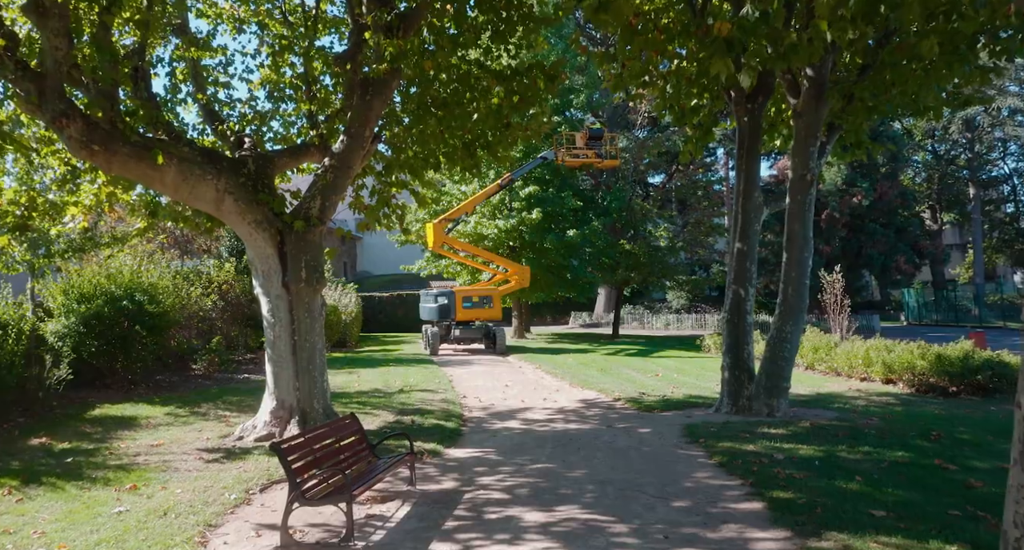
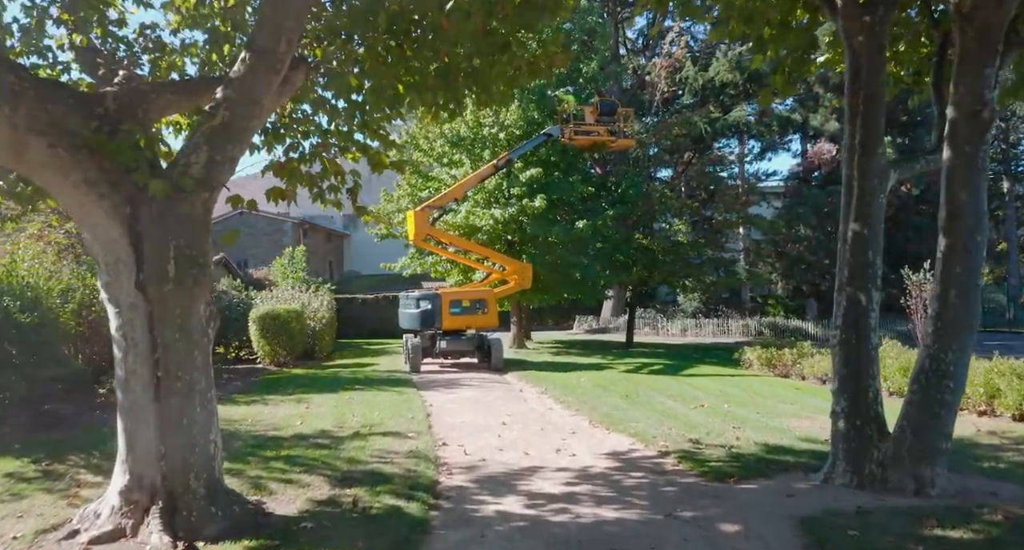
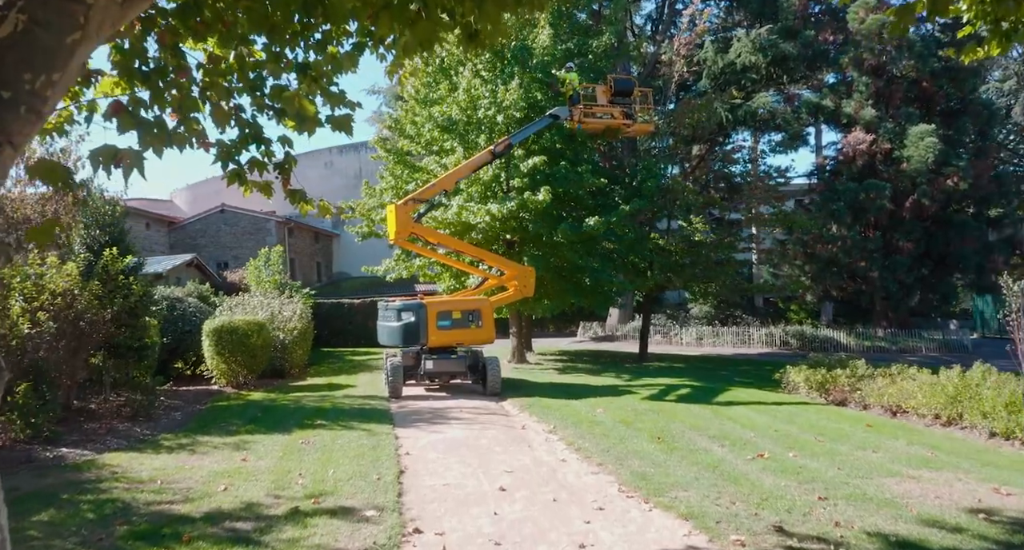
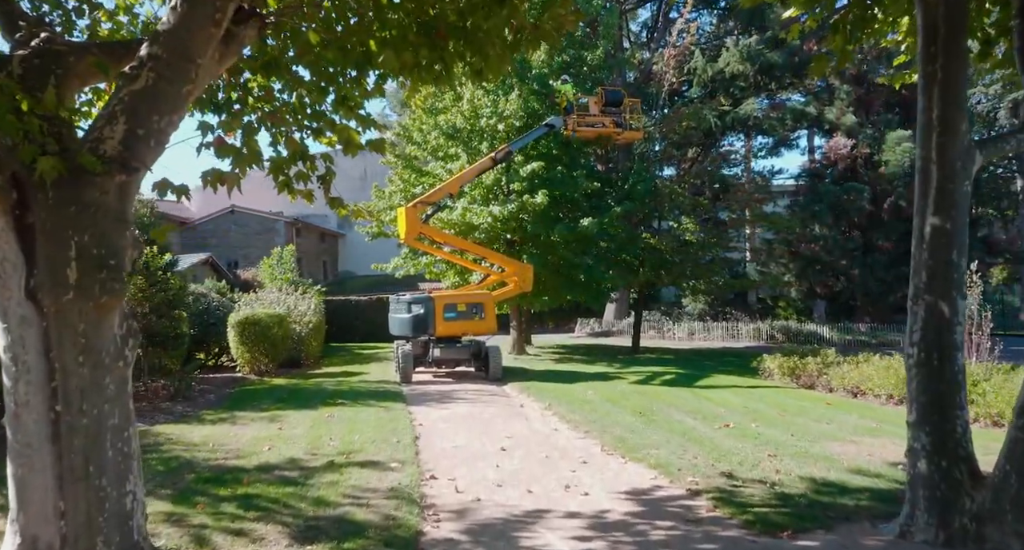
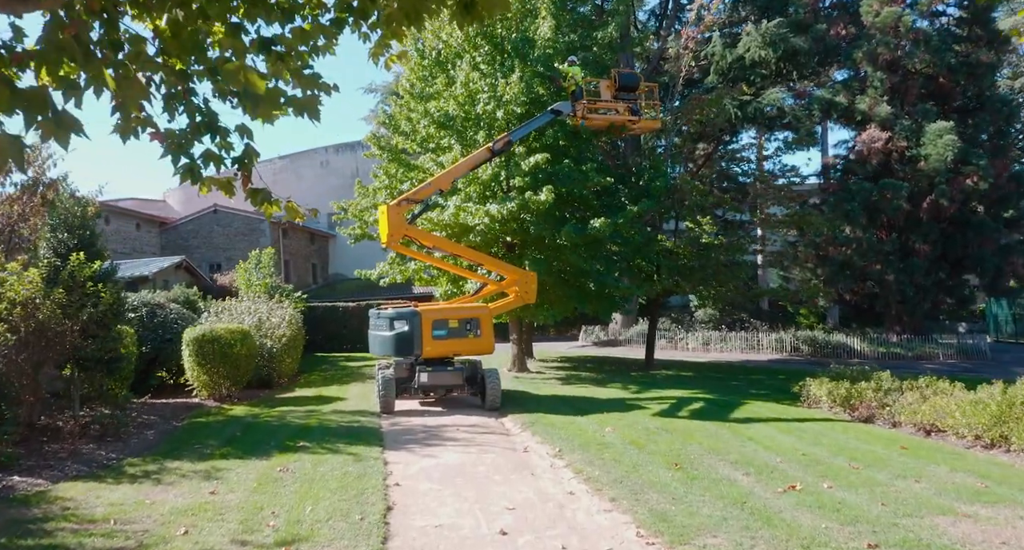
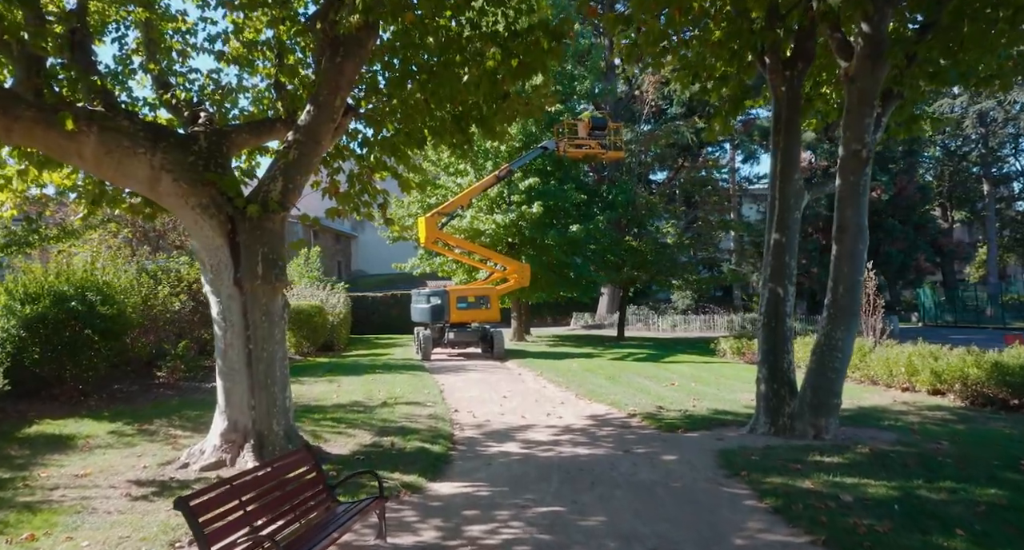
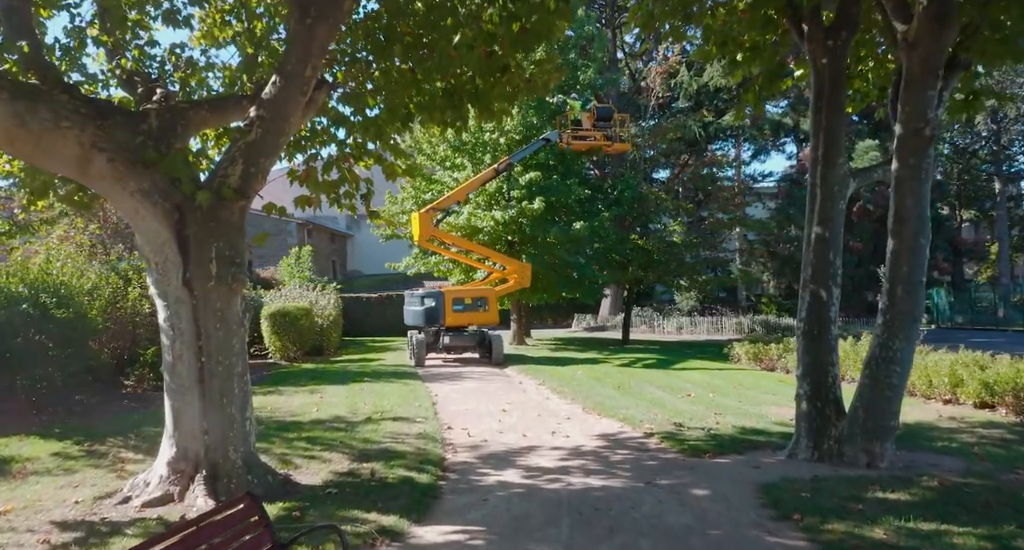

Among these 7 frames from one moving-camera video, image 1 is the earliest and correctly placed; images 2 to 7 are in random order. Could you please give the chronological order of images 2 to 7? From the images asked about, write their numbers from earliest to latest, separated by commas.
6, 7, 2, 4, 3, 5
